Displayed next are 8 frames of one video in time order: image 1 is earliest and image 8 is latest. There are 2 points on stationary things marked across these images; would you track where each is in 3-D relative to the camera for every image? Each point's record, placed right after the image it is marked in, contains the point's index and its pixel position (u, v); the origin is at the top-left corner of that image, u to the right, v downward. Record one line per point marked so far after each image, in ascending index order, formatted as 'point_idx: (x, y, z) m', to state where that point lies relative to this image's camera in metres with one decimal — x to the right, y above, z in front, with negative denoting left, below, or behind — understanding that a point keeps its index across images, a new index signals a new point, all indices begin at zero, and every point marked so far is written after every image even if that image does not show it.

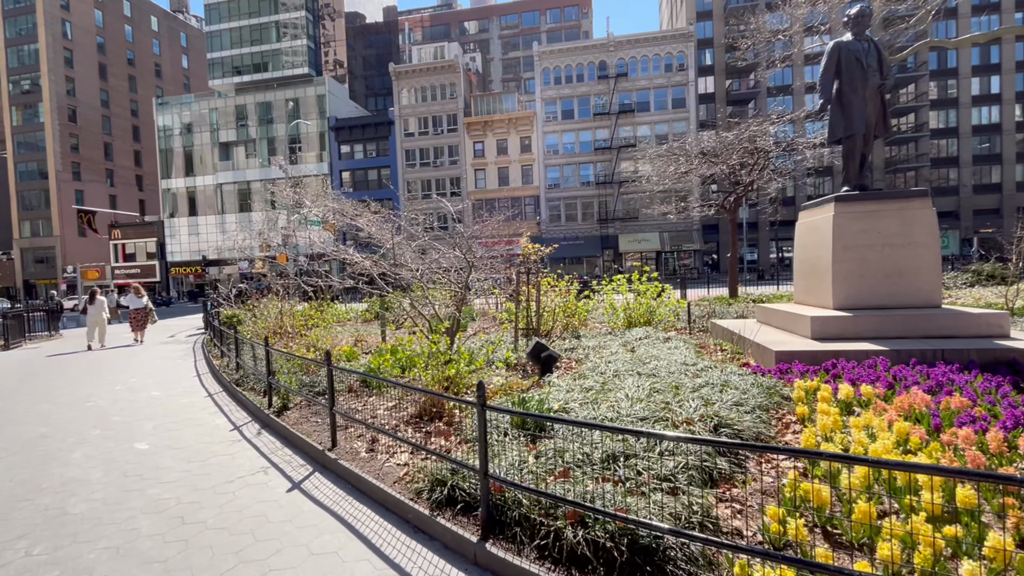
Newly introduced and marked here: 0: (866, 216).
0: (+4.1, +0.8, +5.6) m
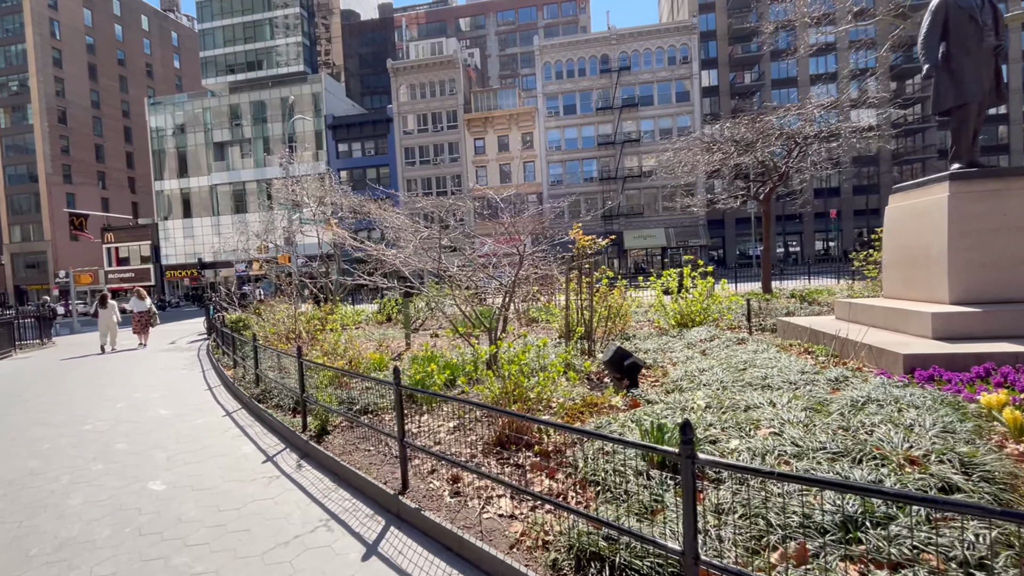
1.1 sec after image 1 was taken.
0: (+4.8, +0.9, +4.9) m
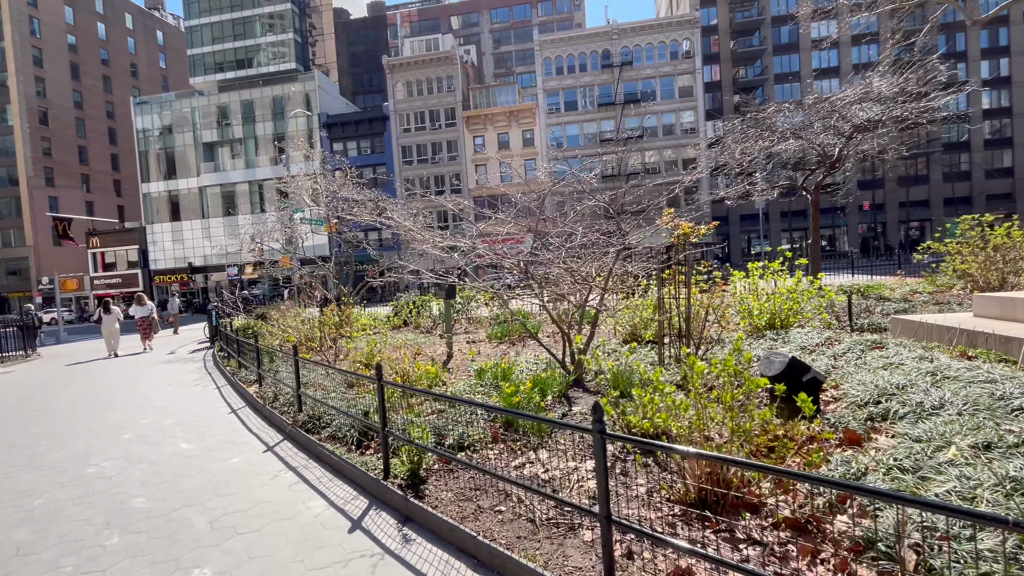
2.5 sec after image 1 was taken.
0: (+5.7, +1.0, +4.0) m
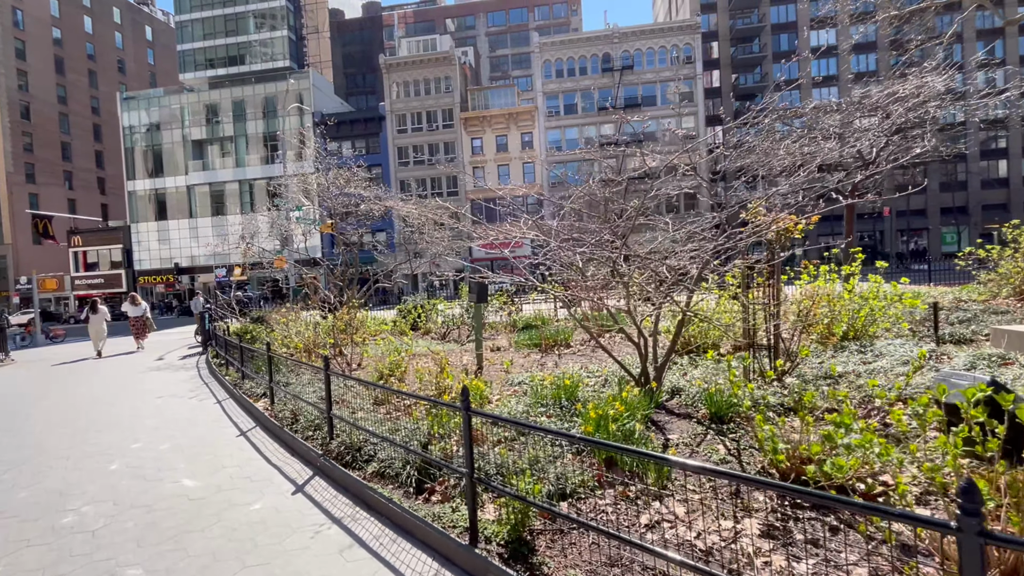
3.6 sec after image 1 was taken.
0: (+6.3, +0.9, +3.3) m
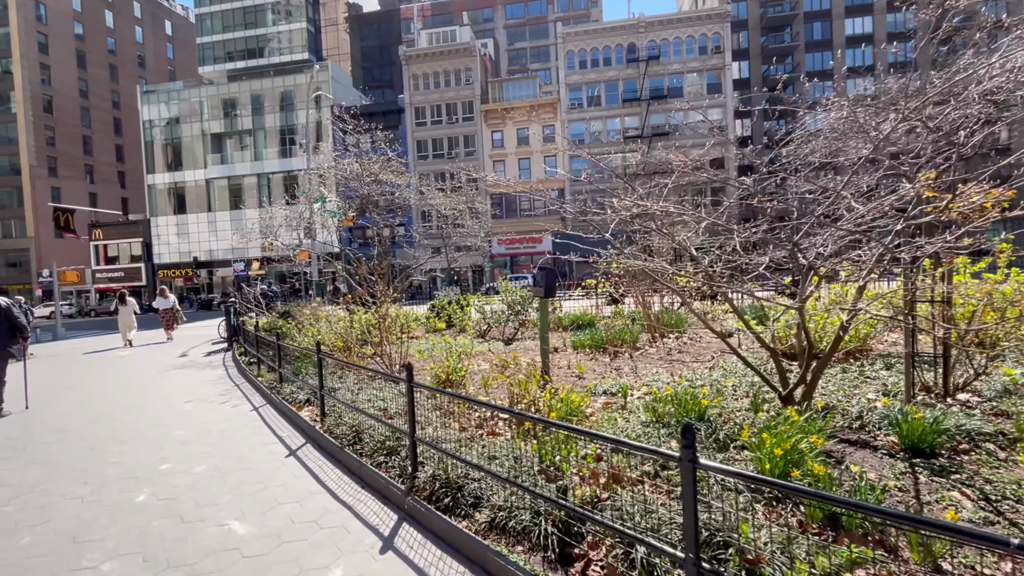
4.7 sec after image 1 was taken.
0: (+7.1, +1.0, +2.3) m
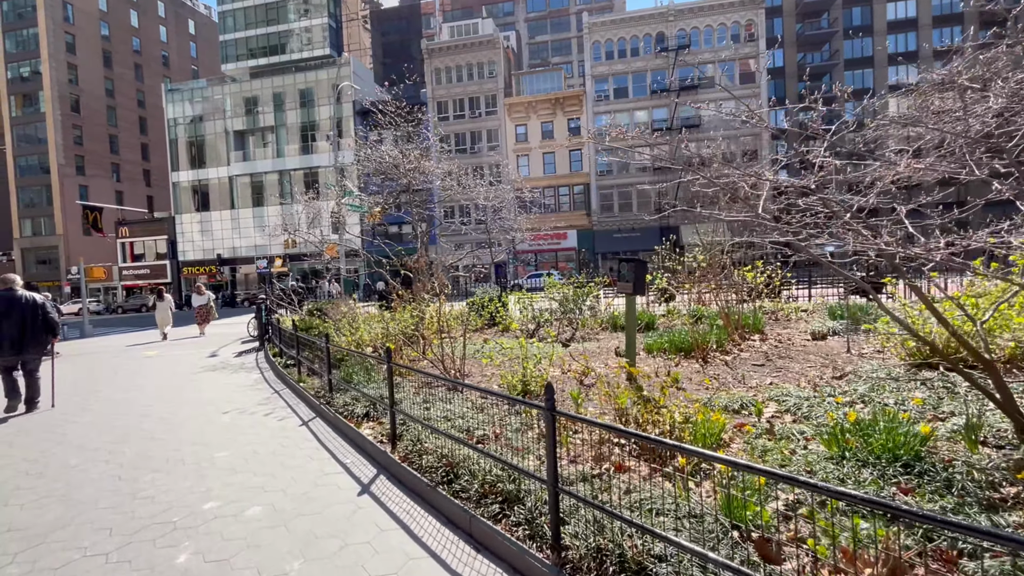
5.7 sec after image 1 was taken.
0: (+7.9, +1.0, +1.2) m
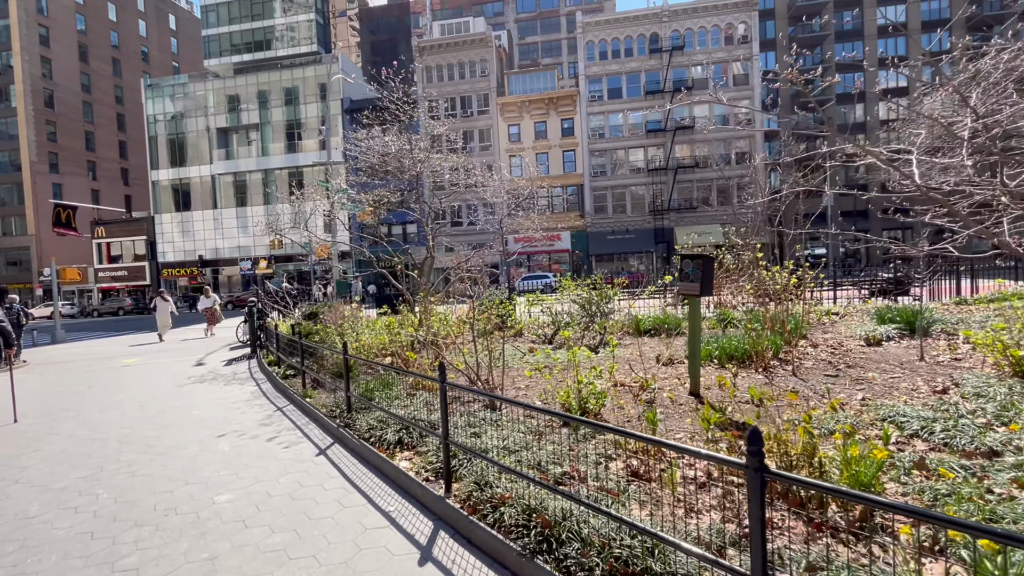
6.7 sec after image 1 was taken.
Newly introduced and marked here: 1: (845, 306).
0: (+8.4, +1.0, +0.7) m
1: (+6.9, -0.4, +10.2) m
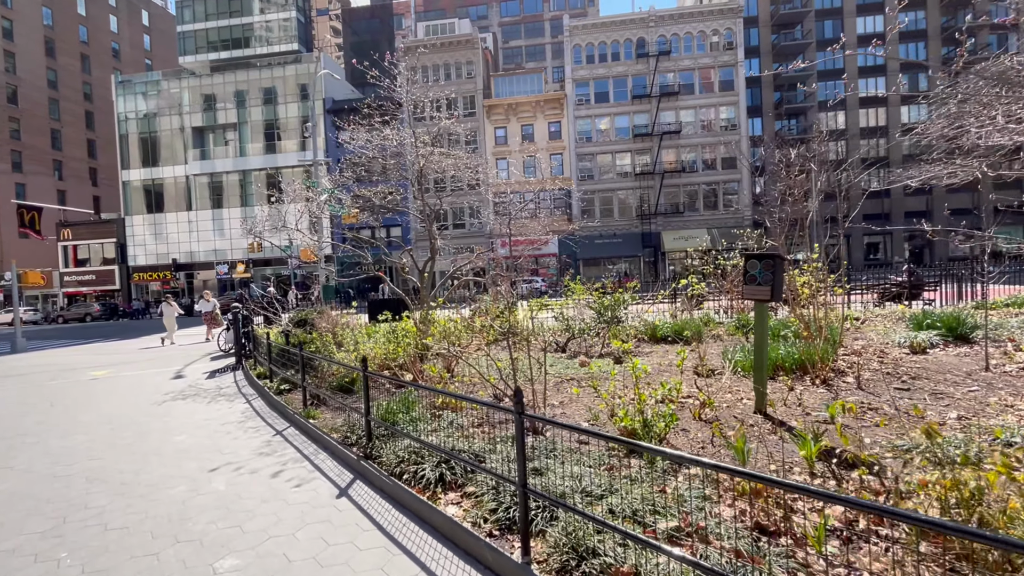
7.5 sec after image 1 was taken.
0: (+8.9, +1.0, +0.5) m
1: (+7.1, -0.5, +9.9) m
